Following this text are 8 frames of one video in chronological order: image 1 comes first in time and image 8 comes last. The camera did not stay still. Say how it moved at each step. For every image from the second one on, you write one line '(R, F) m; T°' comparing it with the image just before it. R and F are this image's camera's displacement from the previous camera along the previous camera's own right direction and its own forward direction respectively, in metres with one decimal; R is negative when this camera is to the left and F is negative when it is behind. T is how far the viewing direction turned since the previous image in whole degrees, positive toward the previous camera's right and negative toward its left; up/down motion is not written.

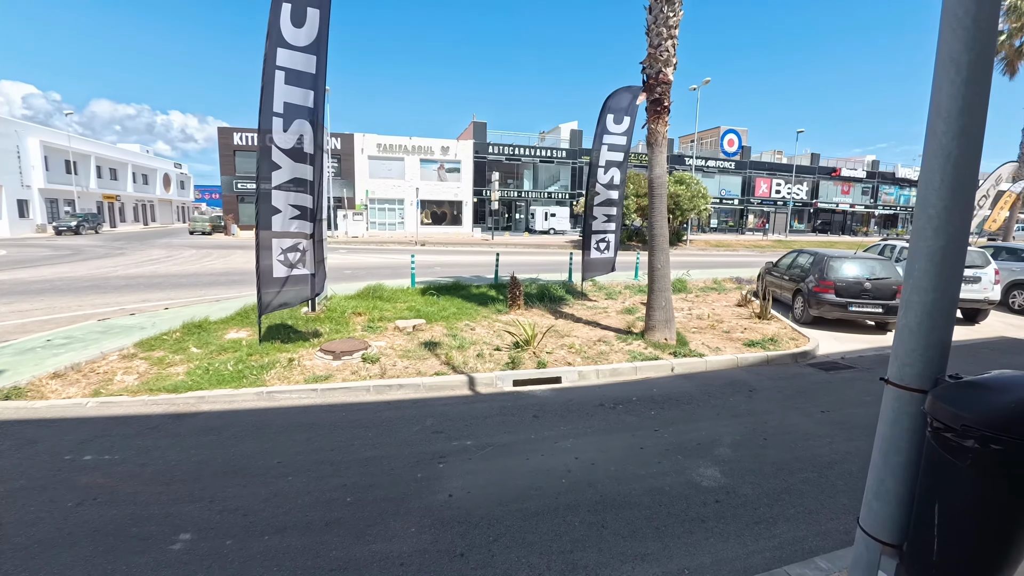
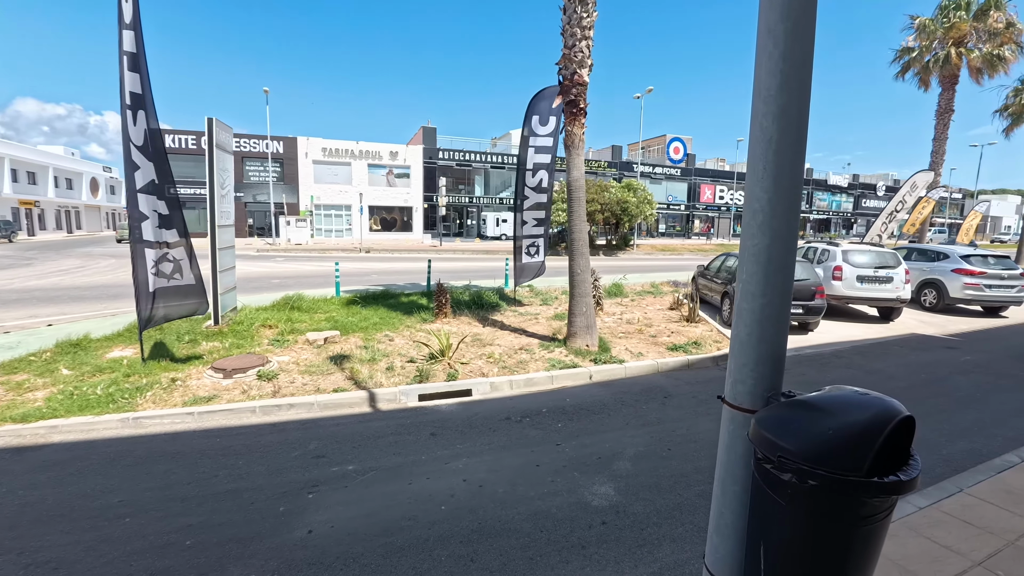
(+0.7, +0.3) m; +5°
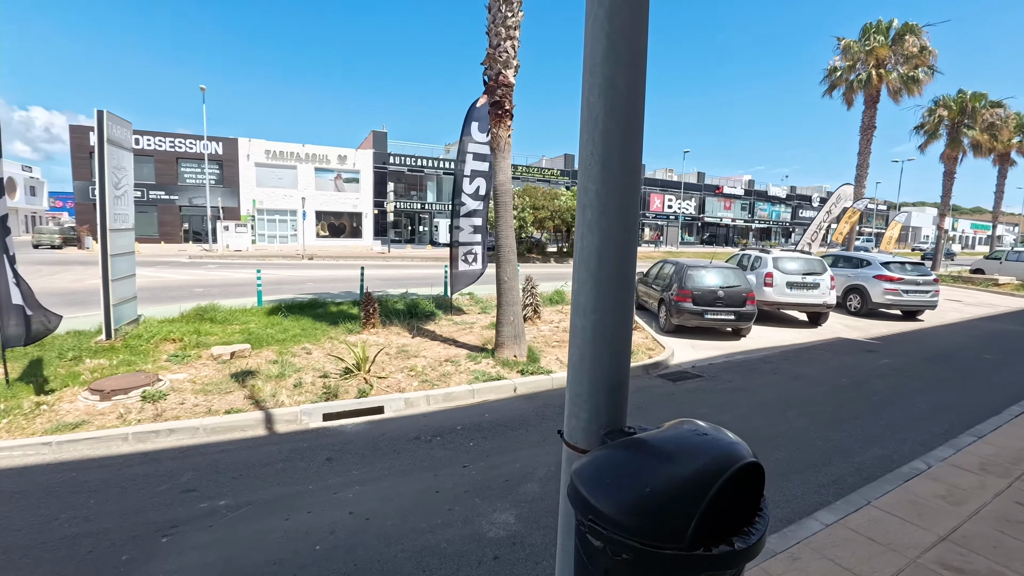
(+0.5, +0.3) m; +5°
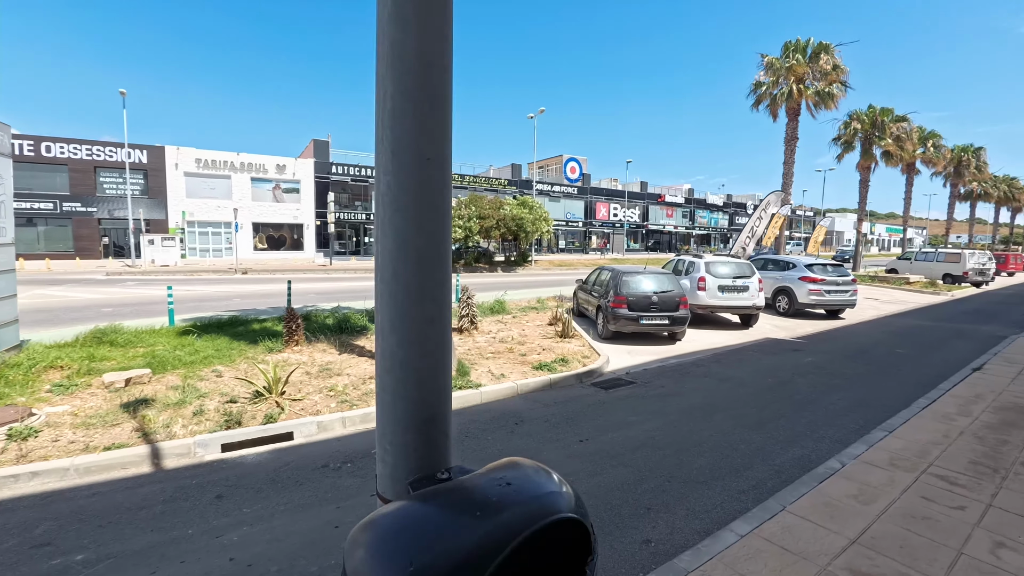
(+0.4, +0.2) m; +6°
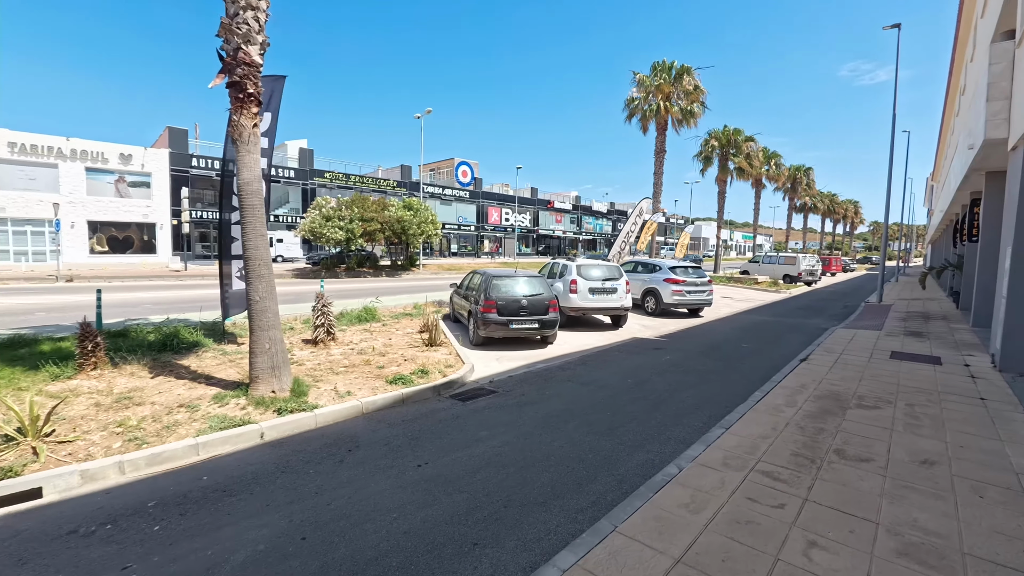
(+0.7, +0.5) m; +12°
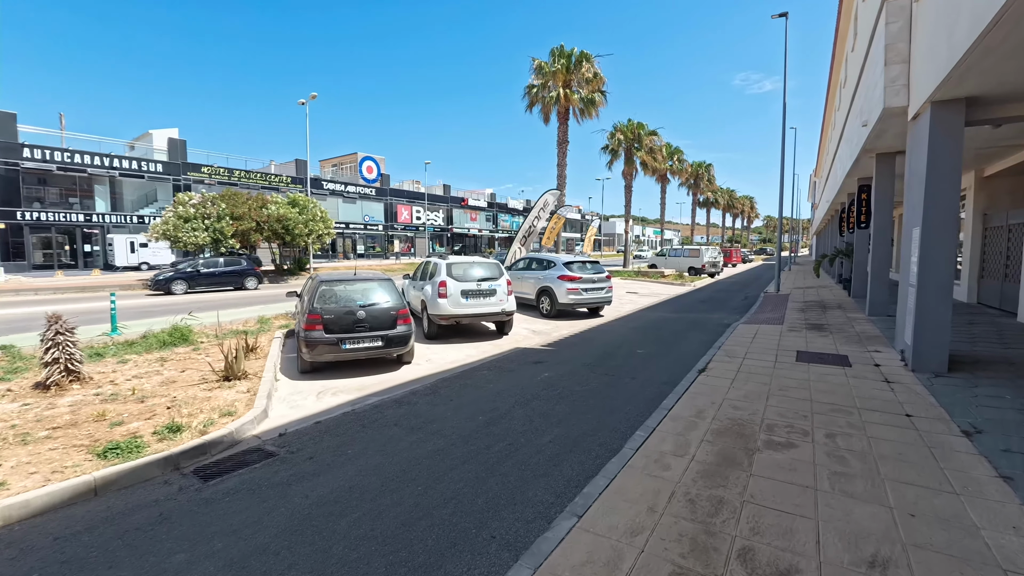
(+1.4, +1.9) m; +9°
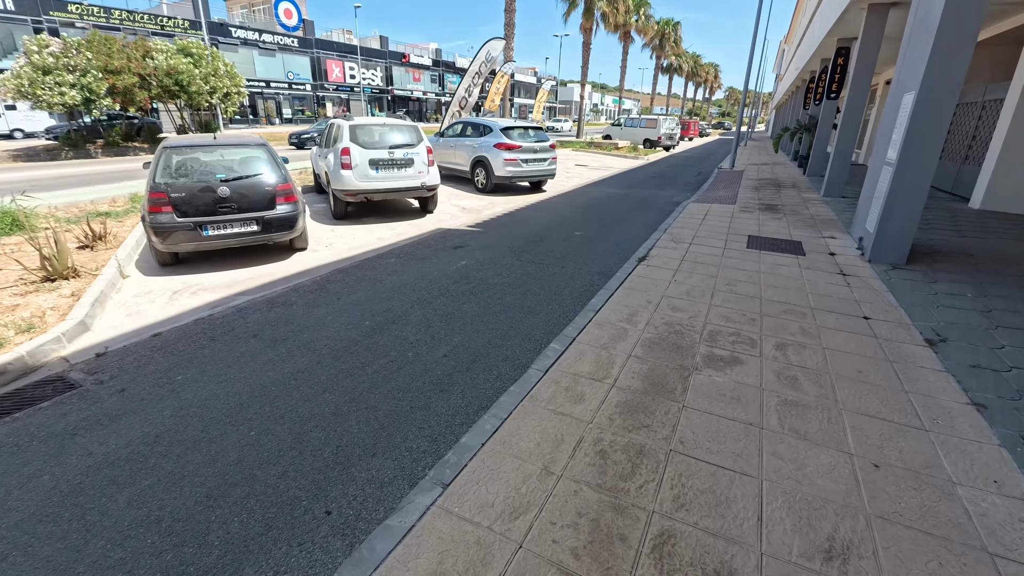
(+0.5, +1.1) m; +6°
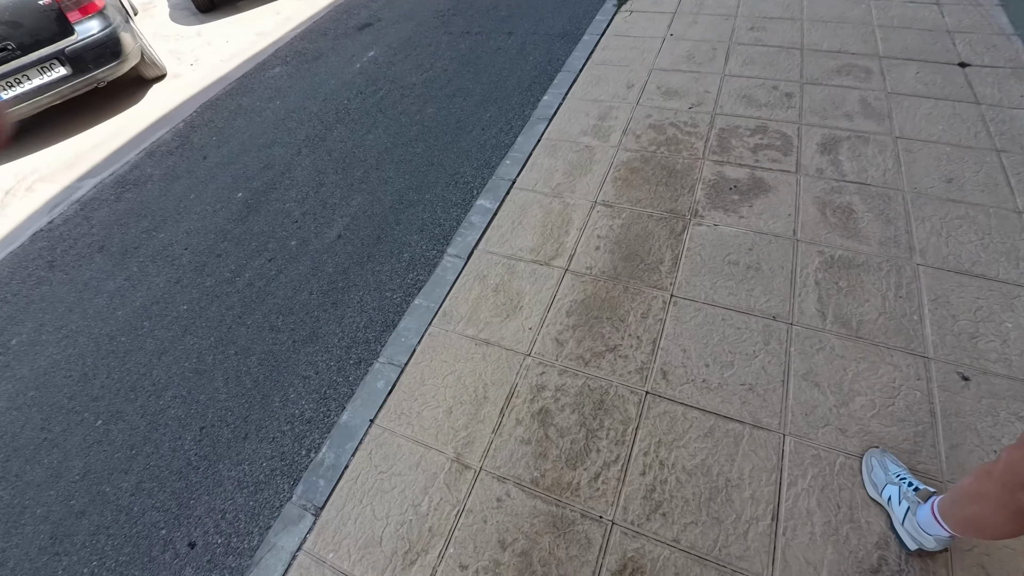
(+0.5, +1.2) m; -5°
